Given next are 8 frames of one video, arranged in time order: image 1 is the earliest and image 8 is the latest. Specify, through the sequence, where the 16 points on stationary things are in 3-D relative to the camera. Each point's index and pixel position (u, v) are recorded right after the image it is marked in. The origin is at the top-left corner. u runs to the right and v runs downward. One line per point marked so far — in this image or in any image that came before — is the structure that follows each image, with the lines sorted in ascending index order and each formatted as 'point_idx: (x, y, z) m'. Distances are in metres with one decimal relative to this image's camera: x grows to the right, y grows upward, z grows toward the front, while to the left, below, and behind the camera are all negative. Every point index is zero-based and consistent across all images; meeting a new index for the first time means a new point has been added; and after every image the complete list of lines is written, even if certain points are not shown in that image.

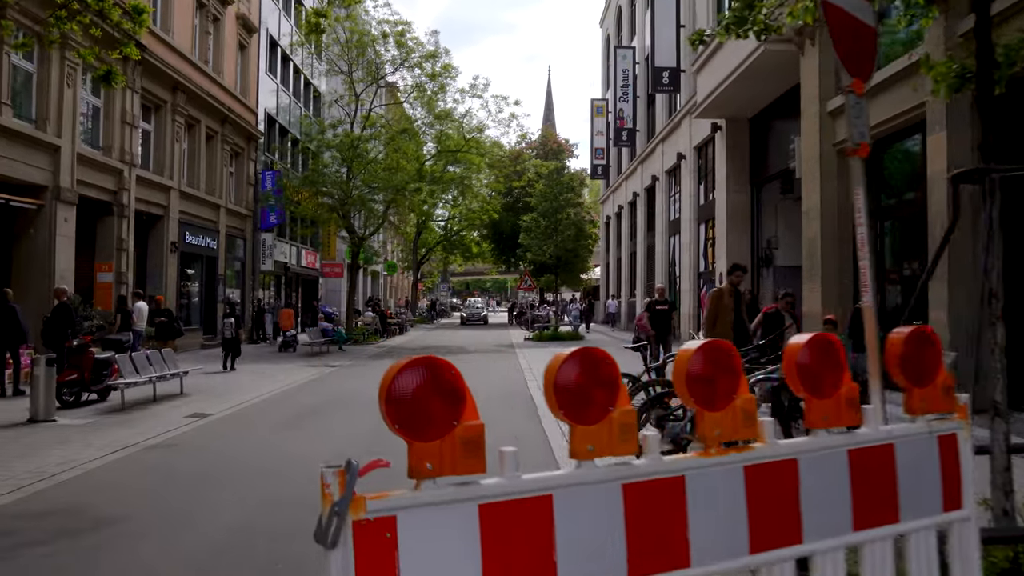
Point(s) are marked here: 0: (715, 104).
0: (+5.0, +4.5, +19.6) m
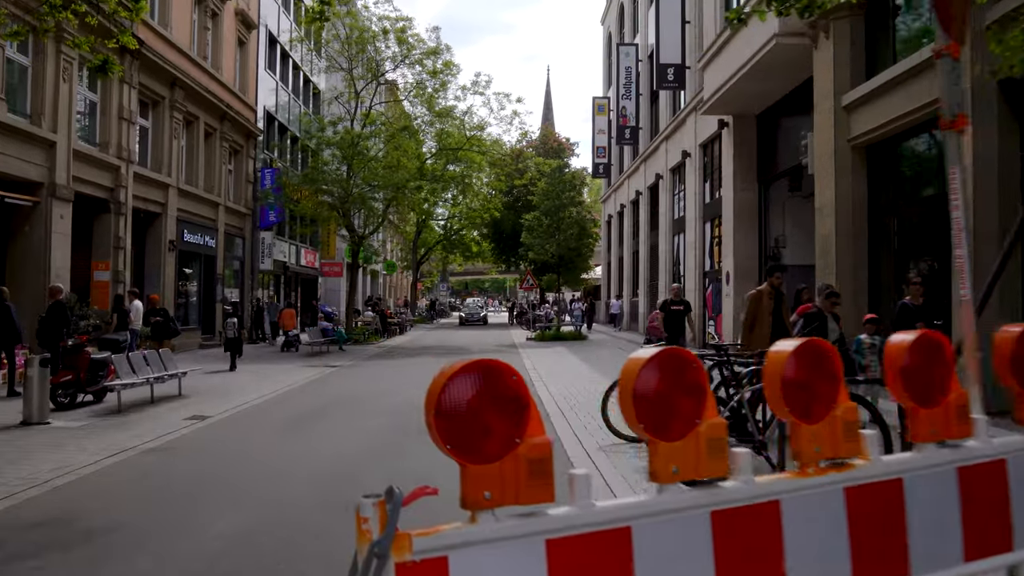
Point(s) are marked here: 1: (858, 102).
0: (+5.1, +4.6, +19.3) m
1: (+5.5, +3.0, +12.6) m
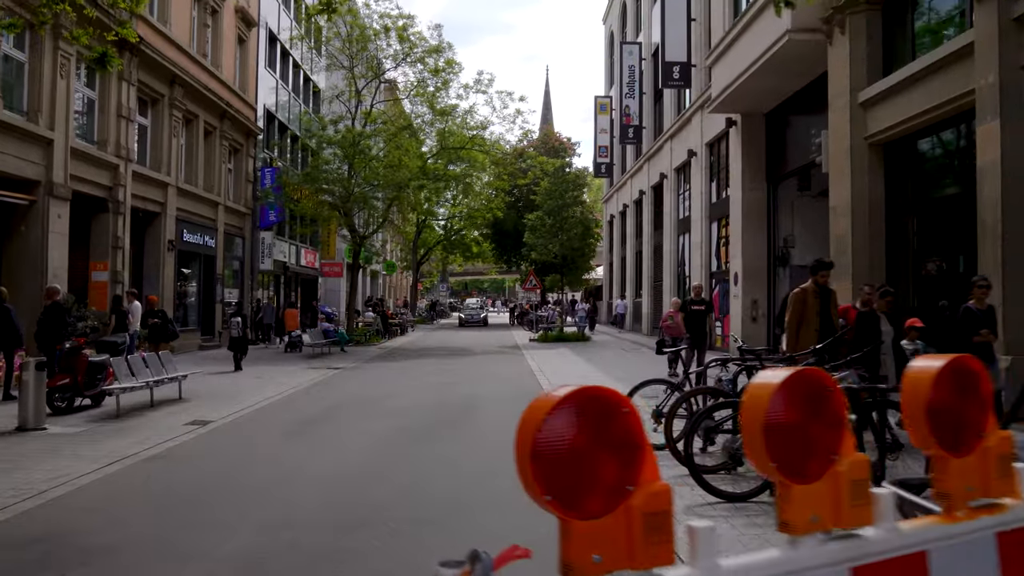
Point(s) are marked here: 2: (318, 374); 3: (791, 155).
0: (+5.2, +4.5, +19.0) m
1: (+5.6, +2.9, +12.3) m
2: (-4.4, -1.9, +17.8) m
3: (+6.6, +3.2, +18.7) m
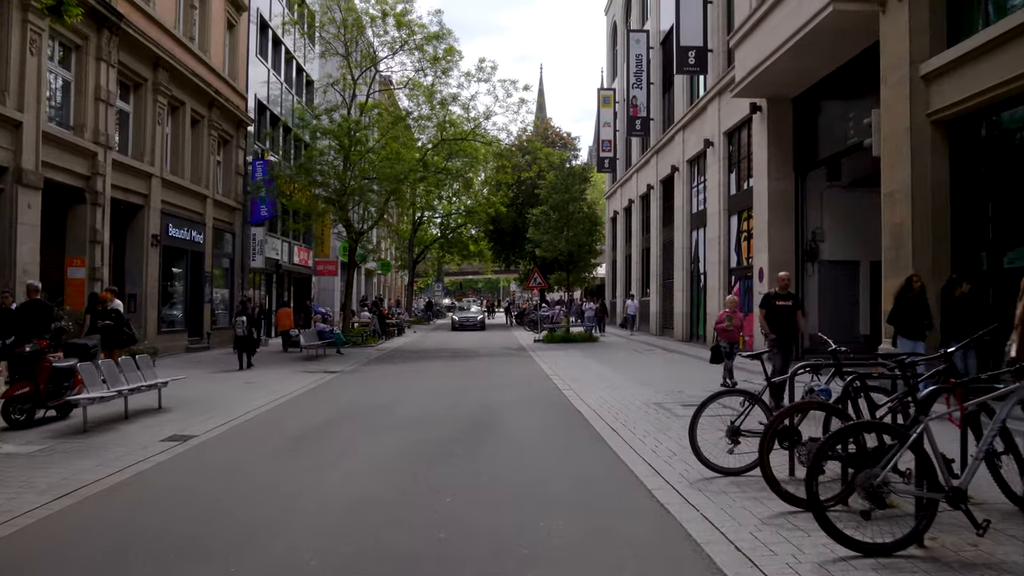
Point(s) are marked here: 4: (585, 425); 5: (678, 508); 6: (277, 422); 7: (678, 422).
0: (+5.5, +4.6, +17.7) m
1: (+5.9, +3.0, +11.0) m
2: (-4.1, -1.9, +16.5) m
3: (+6.9, +3.2, +17.5) m
4: (+0.9, -1.6, +9.3) m
5: (+1.2, -1.5, +5.6) m
6: (-3.1, -1.8, +10.4) m
7: (+1.9, -1.6, +9.2) m
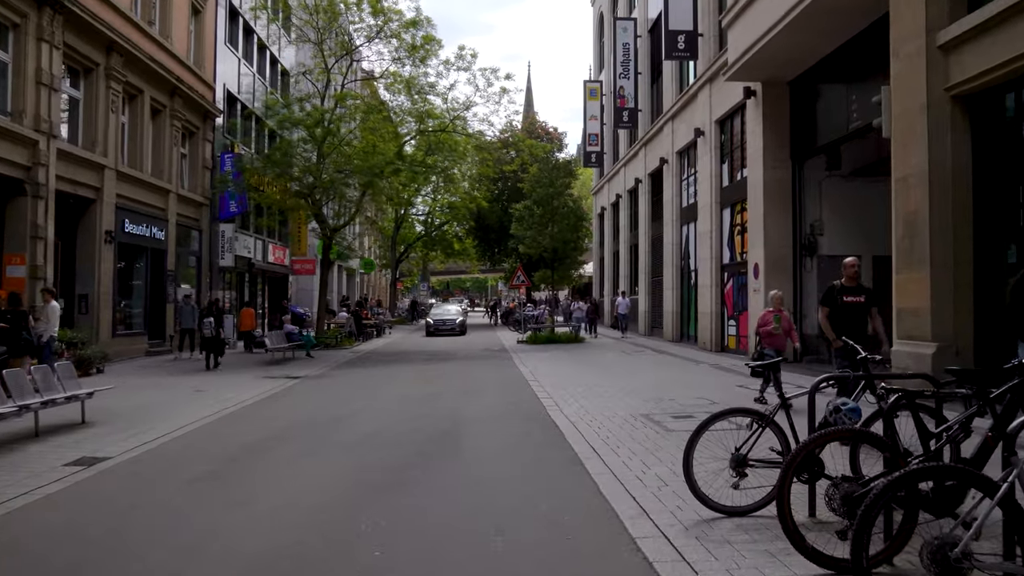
0: (+5.0, +4.7, +16.5) m
1: (+5.5, +3.1, +9.8) m
2: (-4.6, -1.9, +15.1) m
3: (+6.4, +3.3, +16.3) m
4: (+0.5, -1.6, +8.1) m
5: (+0.9, -1.5, +4.3) m
6: (-3.5, -1.7, +9.1) m
7: (+1.6, -1.5, +8.0) m
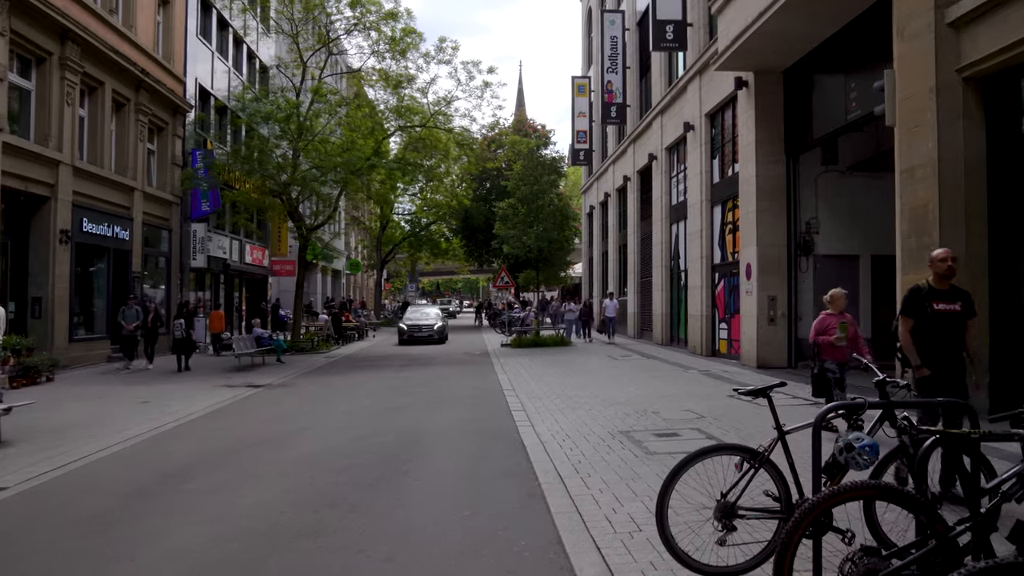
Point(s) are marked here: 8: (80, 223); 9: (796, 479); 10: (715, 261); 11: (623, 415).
0: (+4.5, +4.6, +15.5) m
1: (+5.1, +3.1, +8.9) m
2: (-5.0, -1.9, +14.1) m
3: (+5.9, +3.3, +15.3) m
4: (+0.1, -1.6, +7.1) m
5: (+0.5, -1.5, +3.3) m
6: (-3.8, -1.8, +8.1) m
7: (+1.2, -1.5, +7.0) m
8: (-10.5, +1.6, +19.4) m
9: (+1.4, -1.0, +4.0) m
10: (+5.0, +0.7, +19.6) m
11: (+1.4, -1.6, +10.0) m
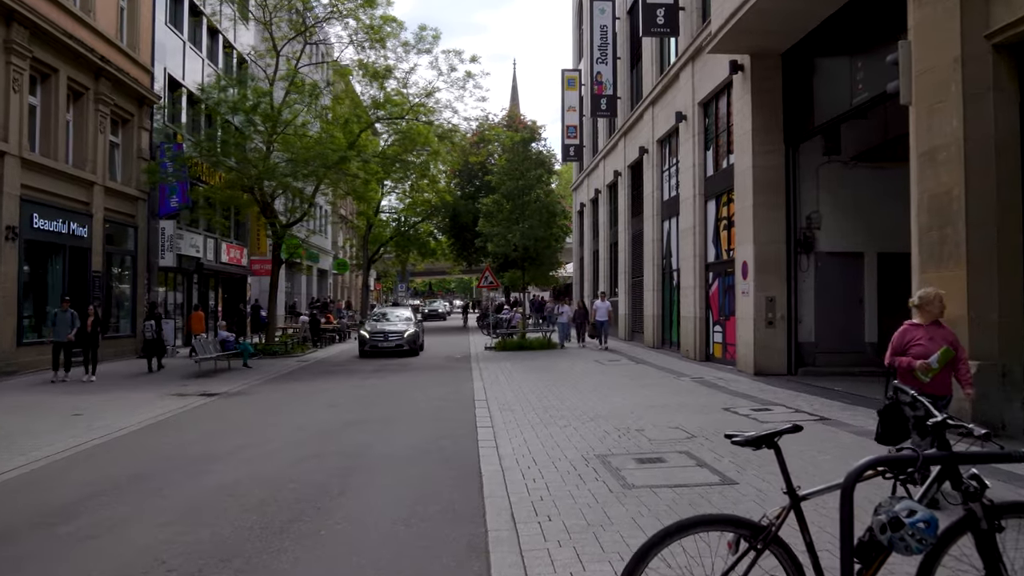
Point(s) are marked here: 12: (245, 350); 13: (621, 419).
0: (+4.1, +4.6, +14.3) m
1: (+4.7, +3.1, +7.7) m
2: (-5.4, -1.9, +12.8) m
3: (+5.5, +3.3, +14.1) m
4: (-0.3, -1.6, +5.8) m
5: (+0.2, -1.5, +2.1) m
6: (-4.2, -1.8, +6.8) m
7: (+0.8, -1.5, +5.8) m
8: (-11.0, +1.6, +18.1) m
9: (+1.1, -1.0, +2.8) m
10: (+4.6, +0.7, +18.4) m
11: (+1.0, -1.6, +8.8) m
12: (-6.7, -1.6, +19.8) m
13: (+1.4, -1.6, +9.9) m
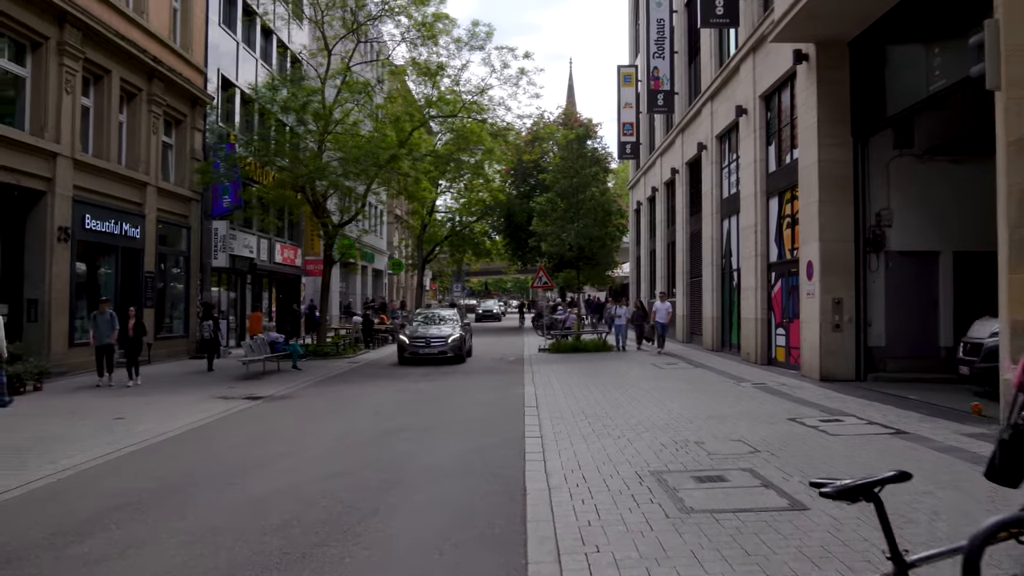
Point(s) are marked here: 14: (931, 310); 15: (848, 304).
0: (+5.0, +4.6, +13.5) m
1: (+5.2, +3.0, +6.8) m
2: (-4.6, -1.9, +12.7) m
3: (+6.4, +3.2, +13.2) m
4: (0.0, -1.6, +5.3) m
5: (+0.2, -1.6, +1.6) m
6: (-3.9, -1.8, +6.6) m
7: (+1.1, -1.6, +5.2) m
8: (-9.8, +1.6, +18.3) m
9: (+1.2, -1.0, +2.2) m
10: (+5.7, +0.7, +17.6) m
11: (+1.5, -1.6, +8.2) m
12: (-5.4, -1.6, +19.7) m
13: (+1.9, -1.6, +9.3) m
14: (+7.4, -0.4, +14.0) m
15: (+6.1, -0.3, +14.3) m
